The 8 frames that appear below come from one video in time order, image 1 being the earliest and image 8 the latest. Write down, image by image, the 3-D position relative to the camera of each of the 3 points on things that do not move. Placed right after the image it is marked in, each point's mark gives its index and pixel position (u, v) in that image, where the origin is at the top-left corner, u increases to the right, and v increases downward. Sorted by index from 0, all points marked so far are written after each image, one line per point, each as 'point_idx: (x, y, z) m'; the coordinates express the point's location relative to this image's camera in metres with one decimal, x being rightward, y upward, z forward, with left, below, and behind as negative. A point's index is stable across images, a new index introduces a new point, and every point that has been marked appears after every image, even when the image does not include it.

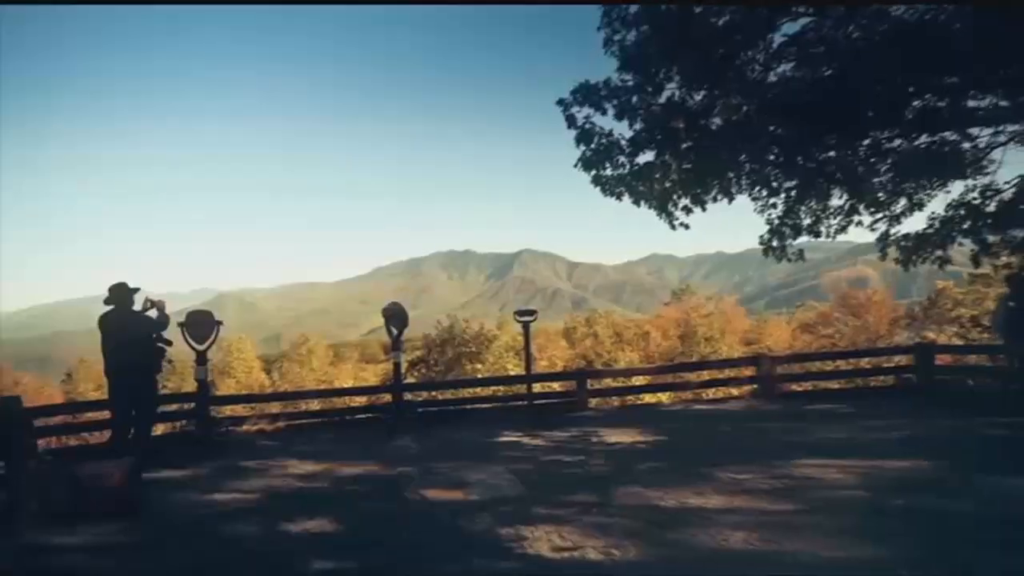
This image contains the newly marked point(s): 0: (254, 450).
0: (-2.4, -1.5, +7.8) m
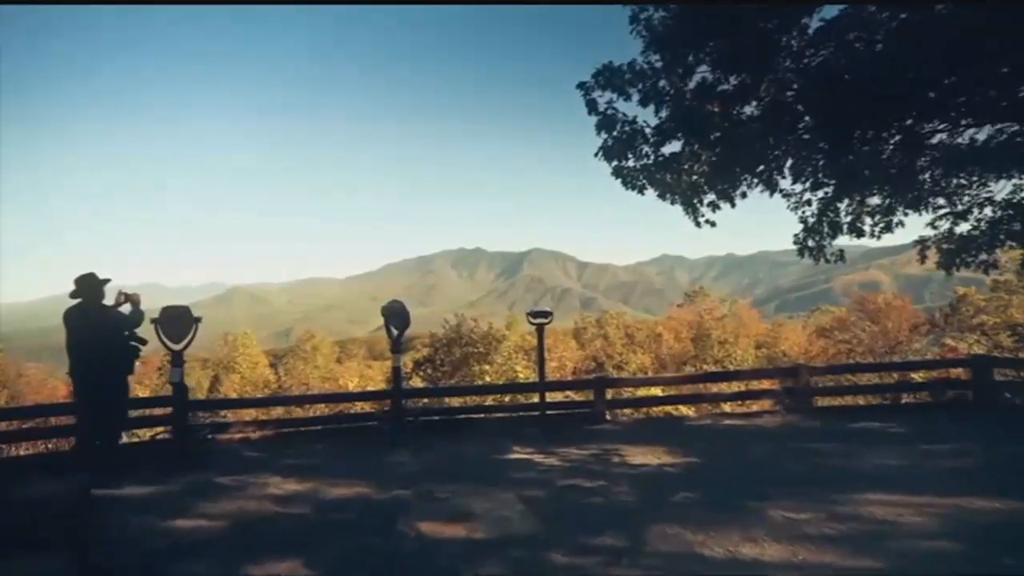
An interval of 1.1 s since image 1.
0: (-2.3, -1.5, +7.0) m
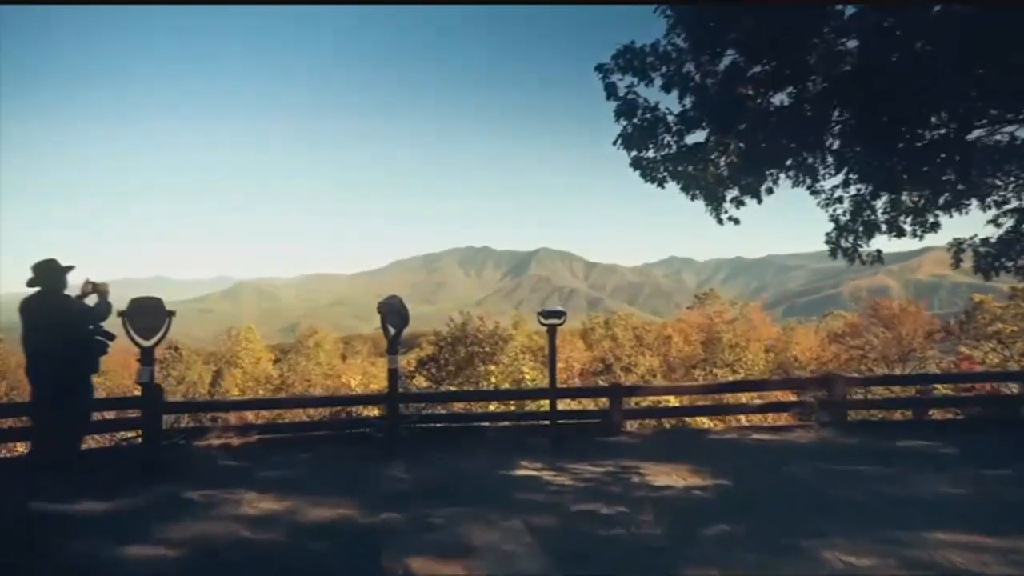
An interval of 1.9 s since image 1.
0: (-2.3, -1.4, +6.3) m
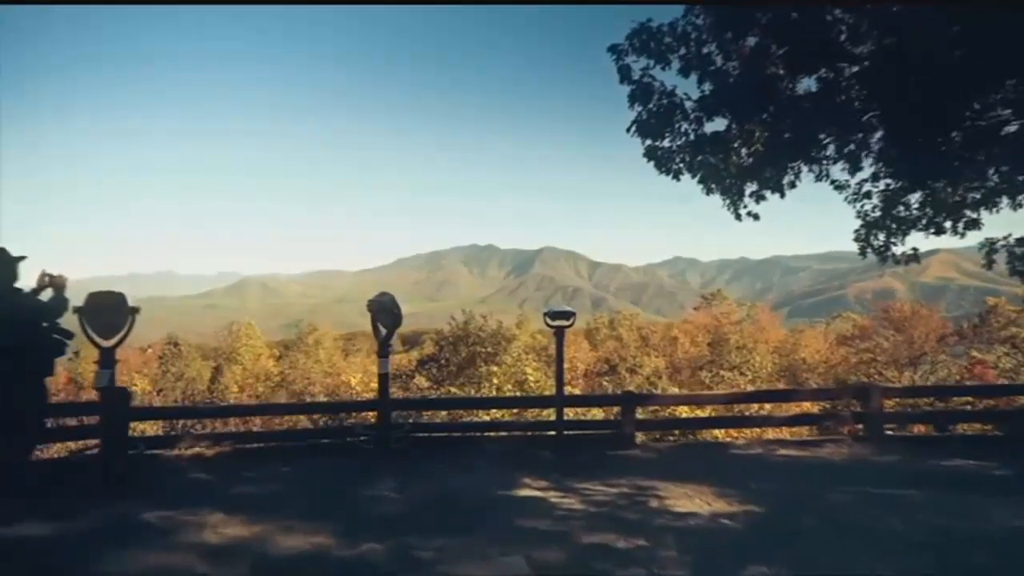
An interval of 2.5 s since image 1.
0: (-2.3, -1.4, +5.6) m
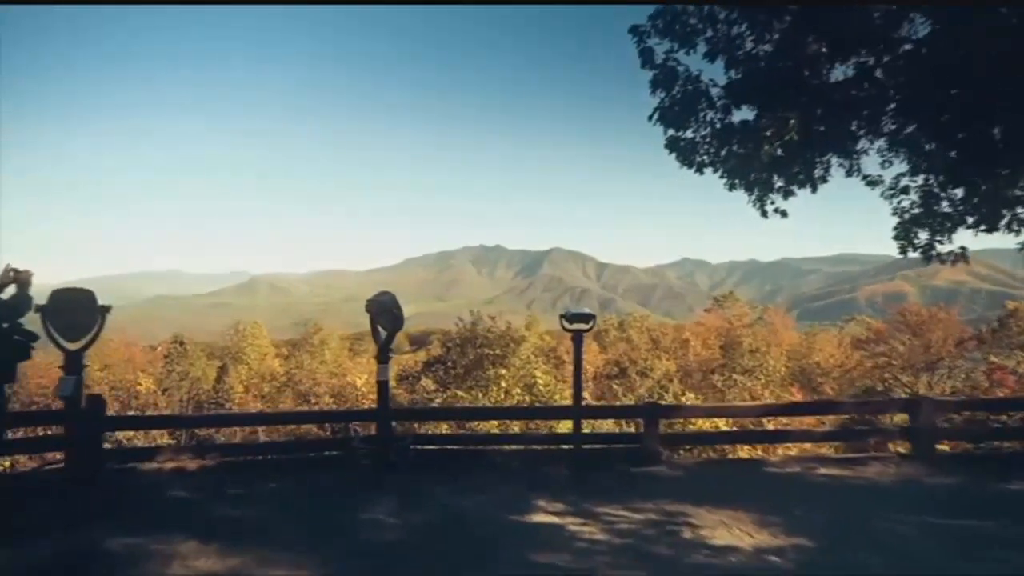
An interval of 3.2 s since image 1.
0: (-2.2, -1.3, +5.0) m
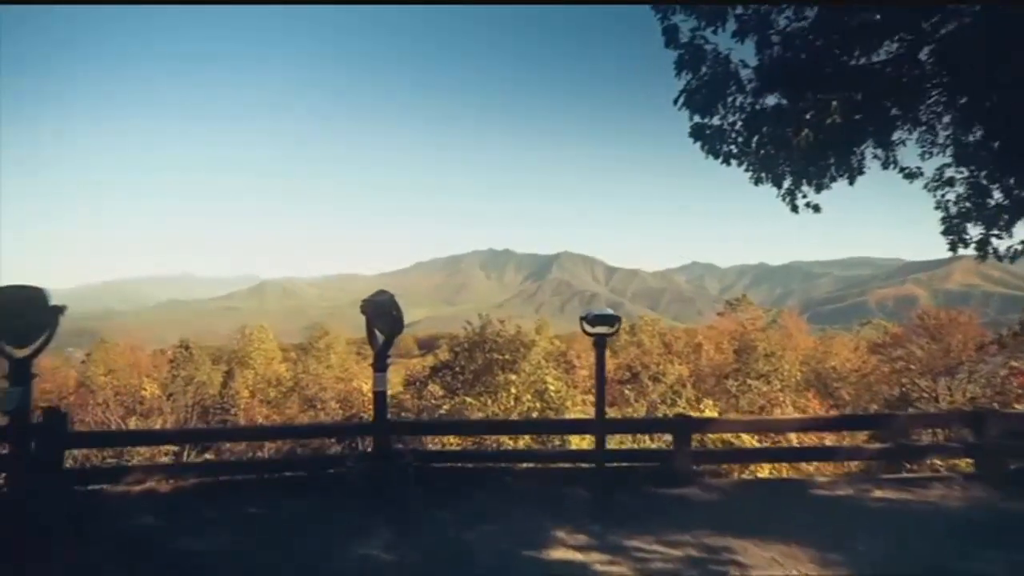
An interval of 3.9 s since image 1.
0: (-2.1, -1.3, +4.4) m
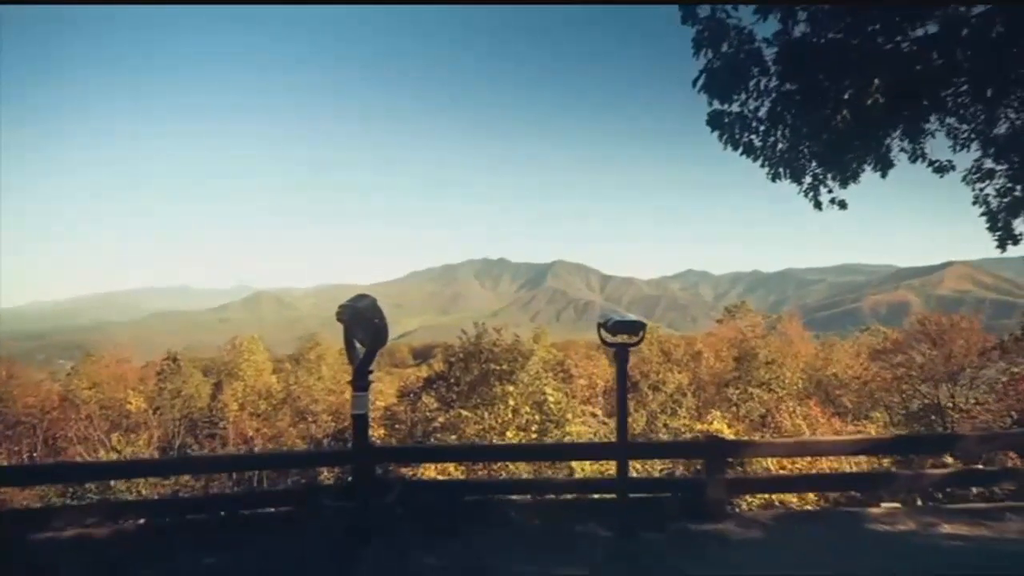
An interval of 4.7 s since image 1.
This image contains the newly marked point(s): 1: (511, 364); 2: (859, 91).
0: (-2.1, -1.3, +3.5) m
1: (0.0, -1.7, +18.5) m
2: (+3.3, +1.9, +7.8) m
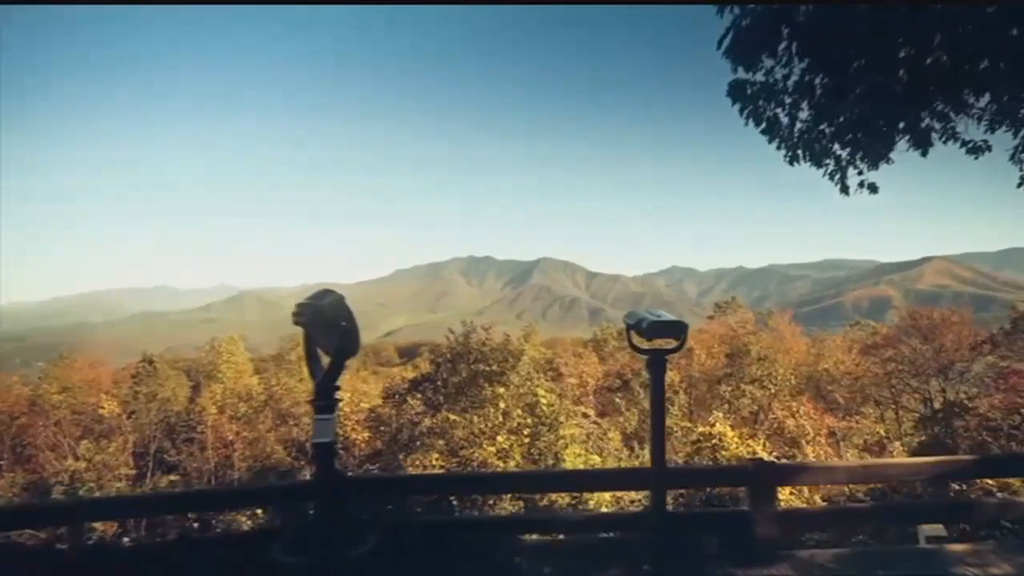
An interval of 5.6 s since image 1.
0: (-2.0, -1.3, +2.6) m
1: (-0.2, -1.6, +17.6) m
2: (+3.2, +1.9, +6.9) m
